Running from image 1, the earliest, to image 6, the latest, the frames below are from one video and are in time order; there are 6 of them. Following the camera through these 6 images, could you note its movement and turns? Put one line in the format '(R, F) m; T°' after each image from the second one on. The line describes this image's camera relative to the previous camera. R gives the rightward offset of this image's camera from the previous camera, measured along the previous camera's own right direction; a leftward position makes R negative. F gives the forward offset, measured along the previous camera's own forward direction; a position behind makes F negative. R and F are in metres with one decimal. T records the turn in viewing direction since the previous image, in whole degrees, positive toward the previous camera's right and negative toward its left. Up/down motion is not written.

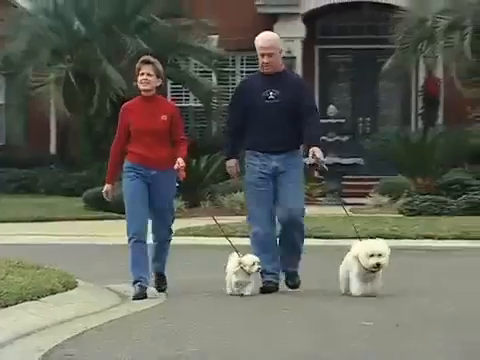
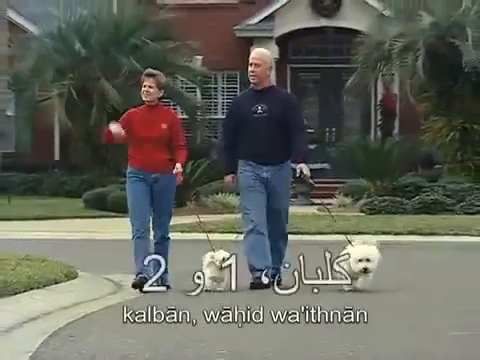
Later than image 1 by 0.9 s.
(+0.5, -2.5) m; 0°
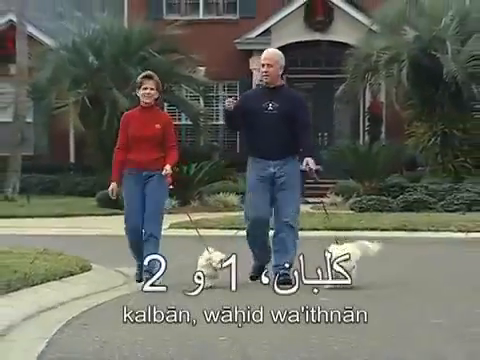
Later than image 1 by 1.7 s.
(0.0, -1.9) m; 0°
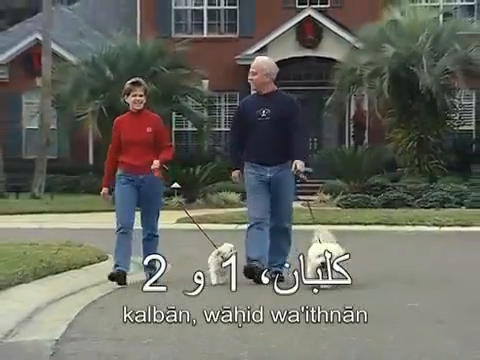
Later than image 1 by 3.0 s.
(0.0, -2.9) m; 0°
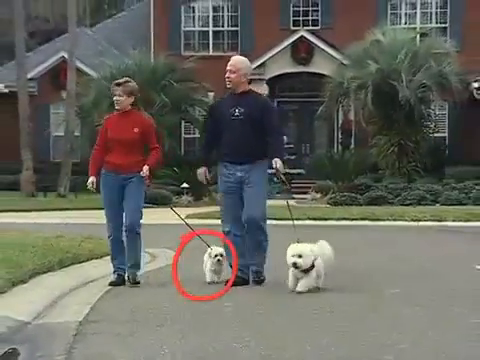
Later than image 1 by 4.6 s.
(+0.2, -3.4) m; 0°
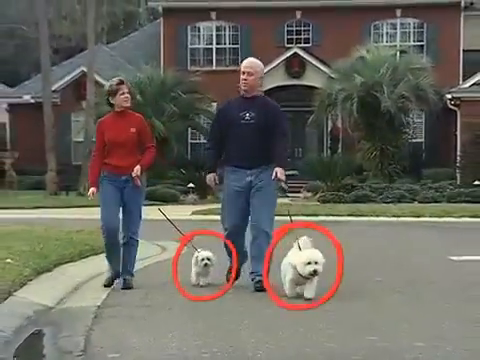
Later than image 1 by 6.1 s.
(+0.2, -3.5) m; 0°
